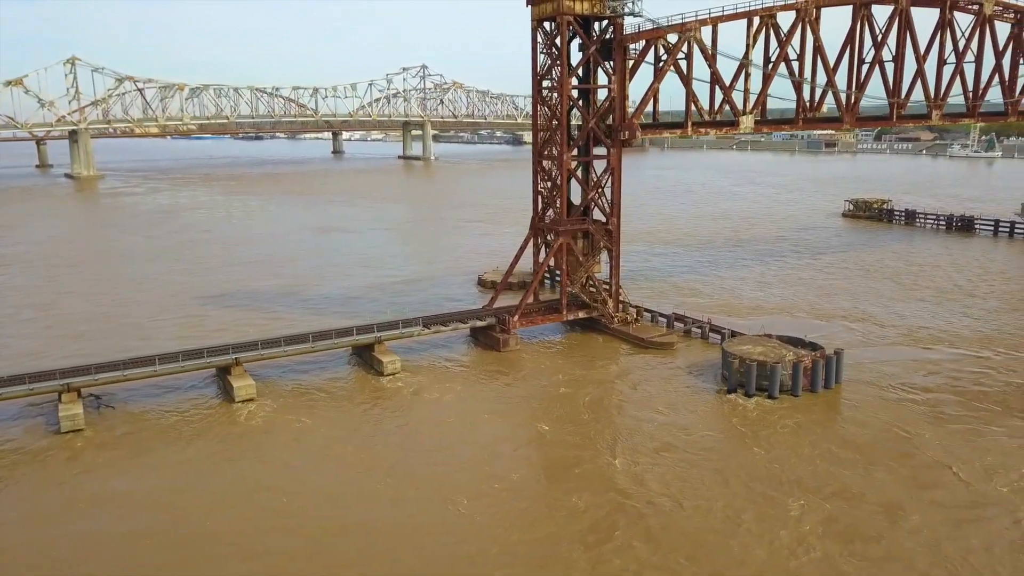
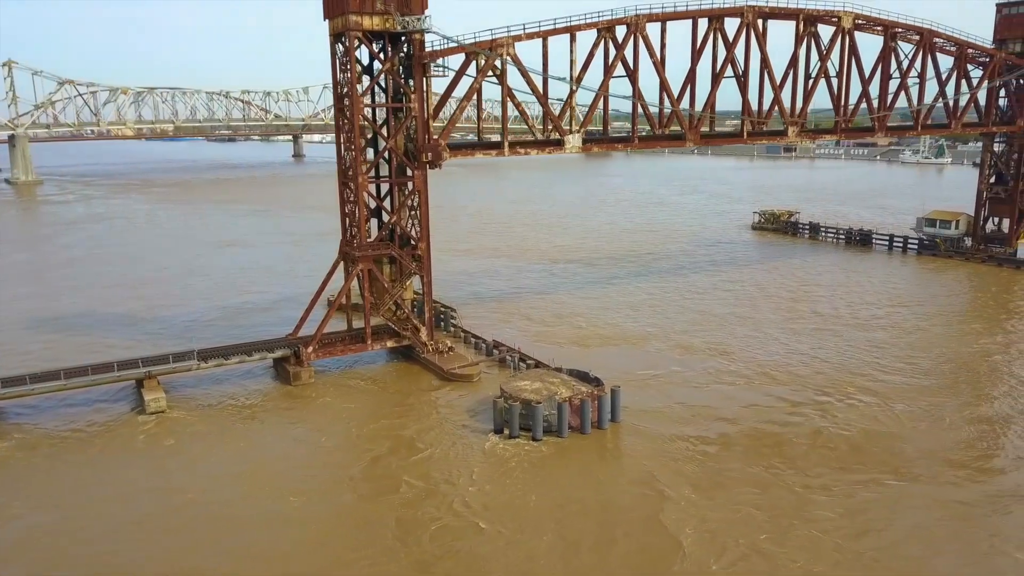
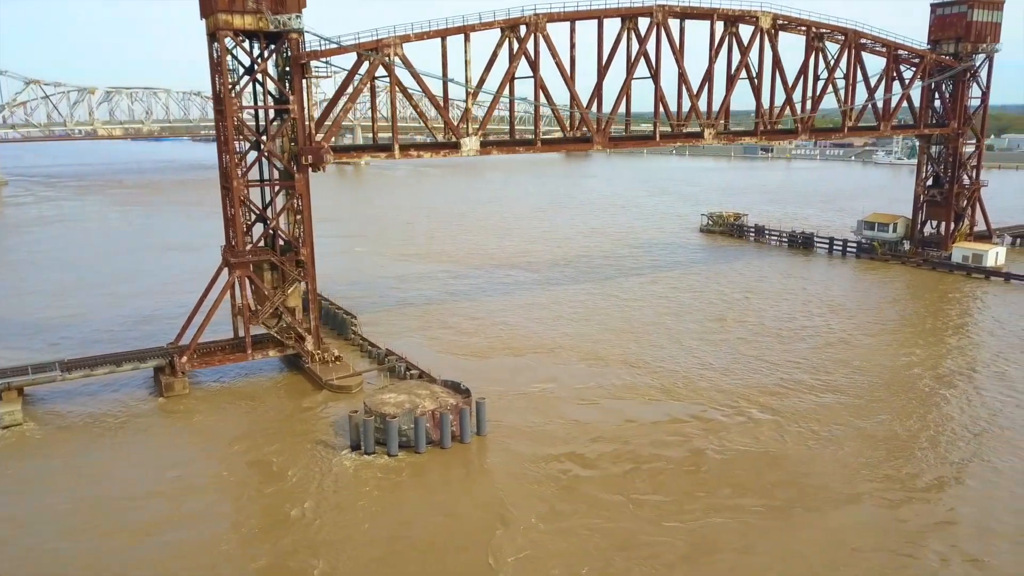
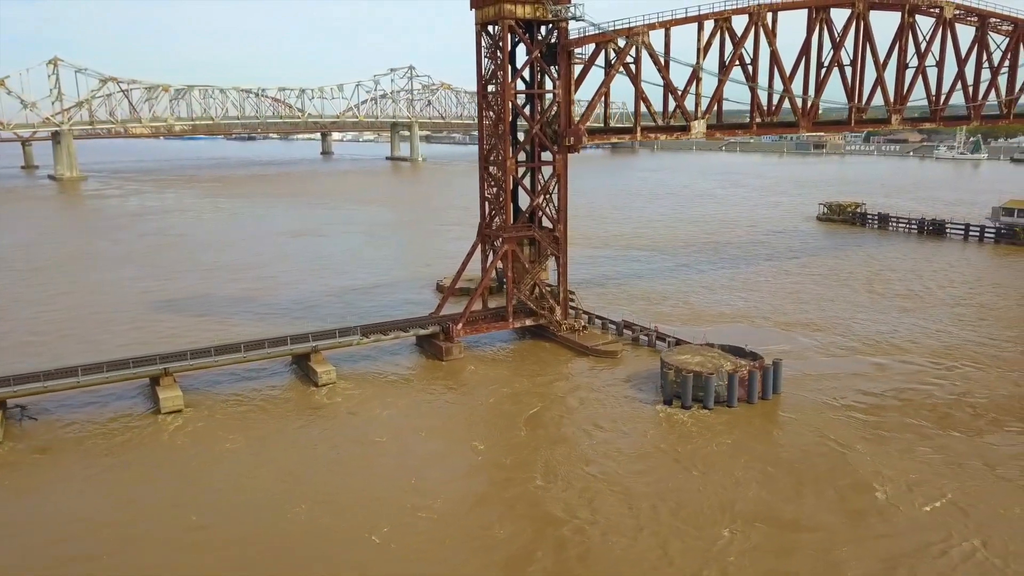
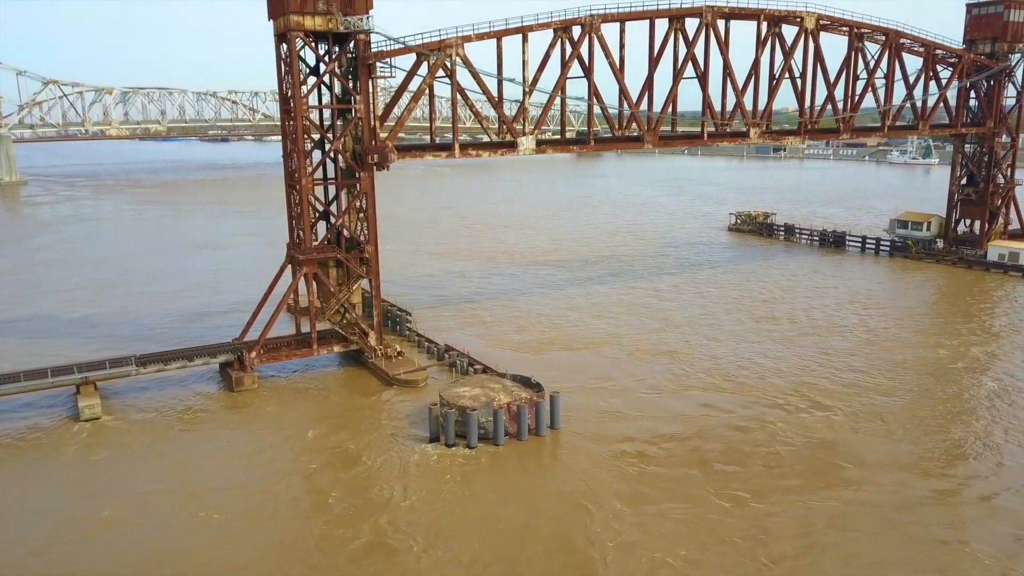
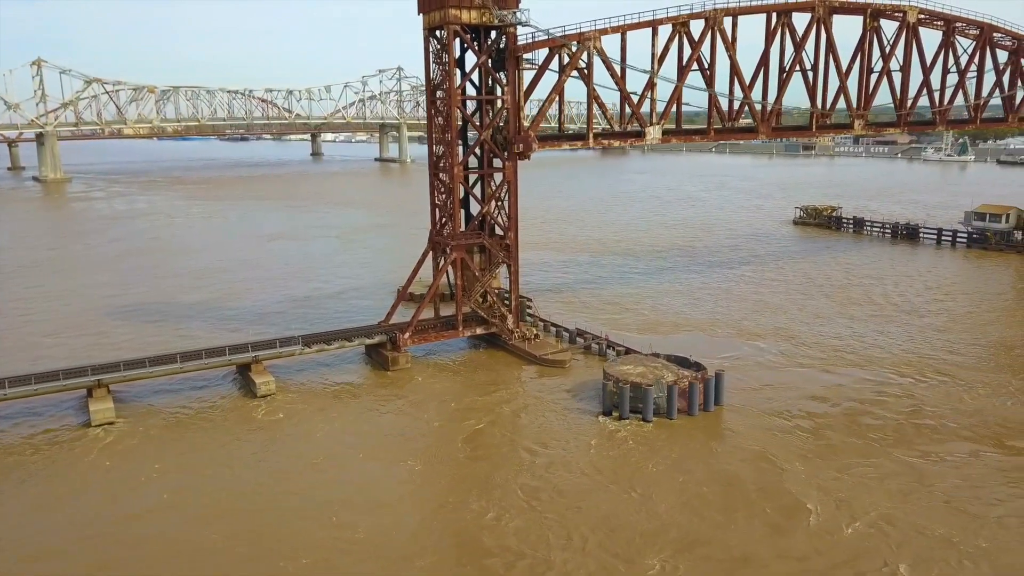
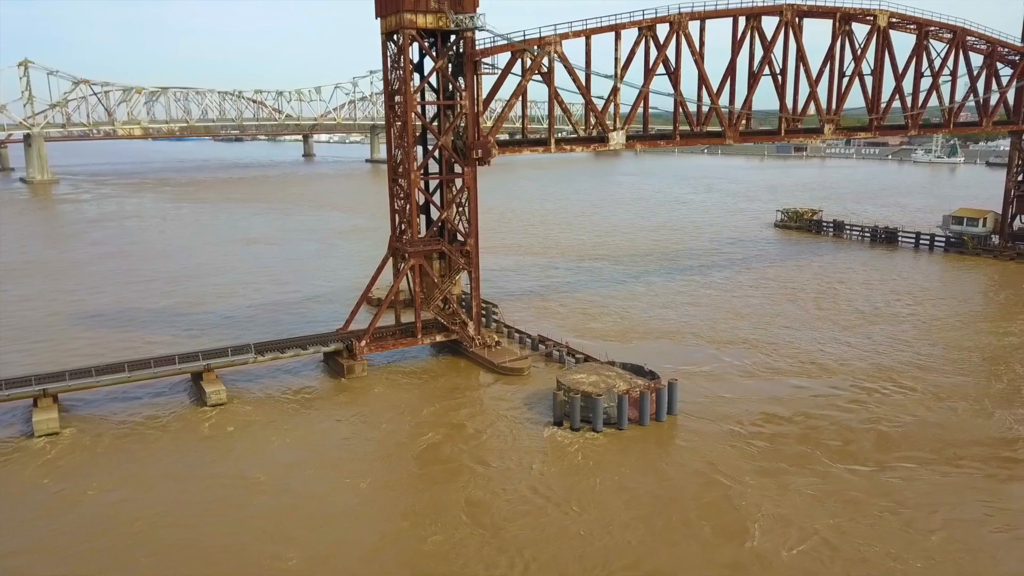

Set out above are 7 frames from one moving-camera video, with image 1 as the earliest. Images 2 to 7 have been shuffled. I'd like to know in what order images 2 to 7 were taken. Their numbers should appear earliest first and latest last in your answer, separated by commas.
4, 6, 7, 2, 5, 3
